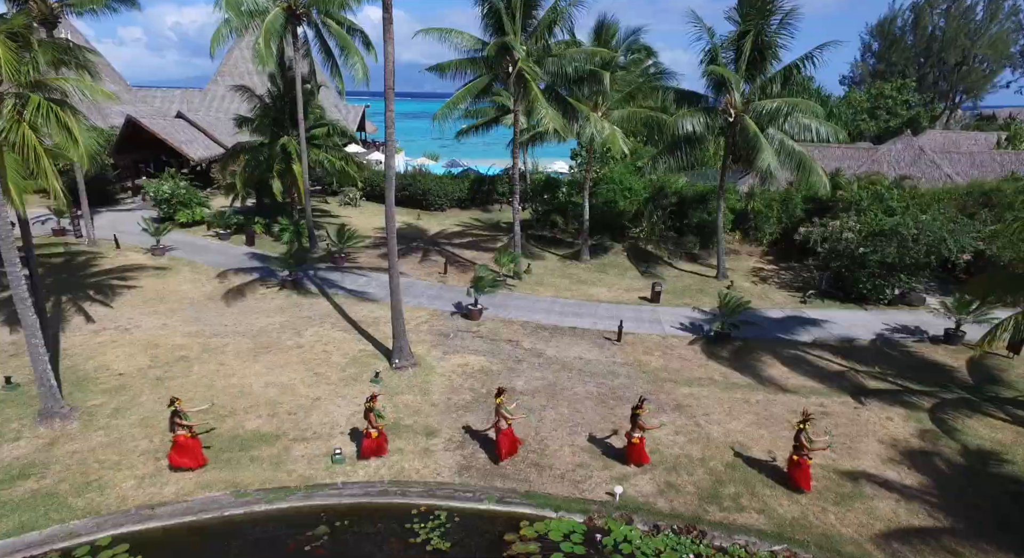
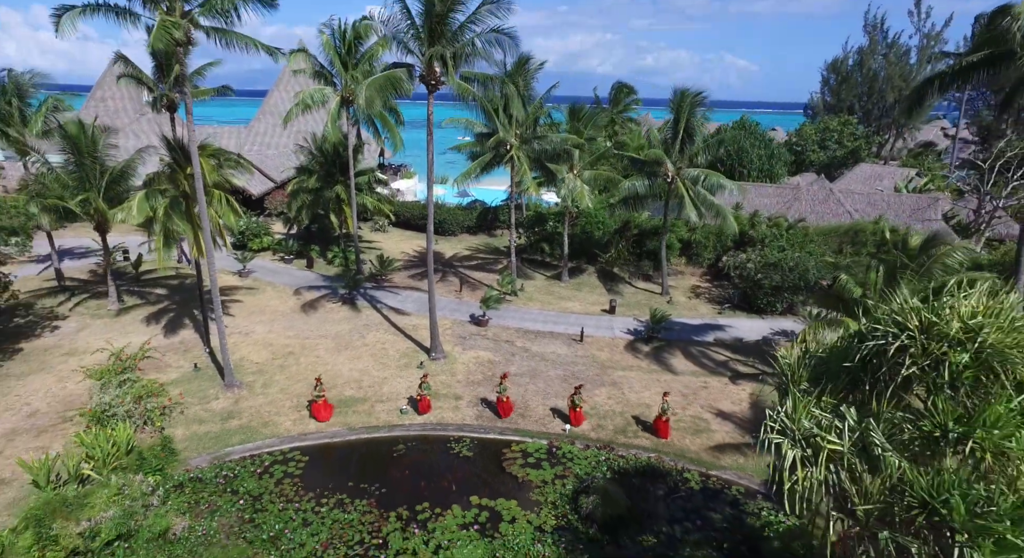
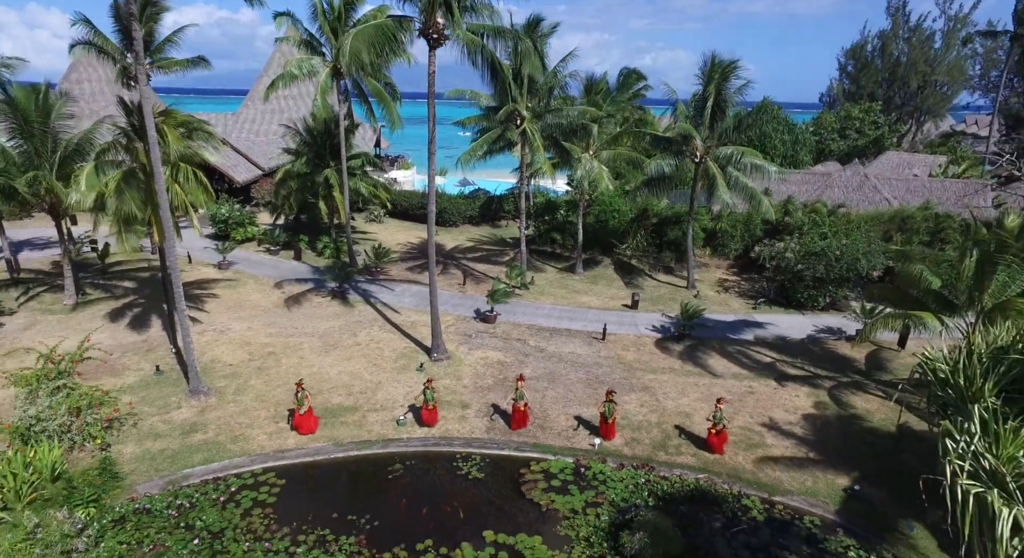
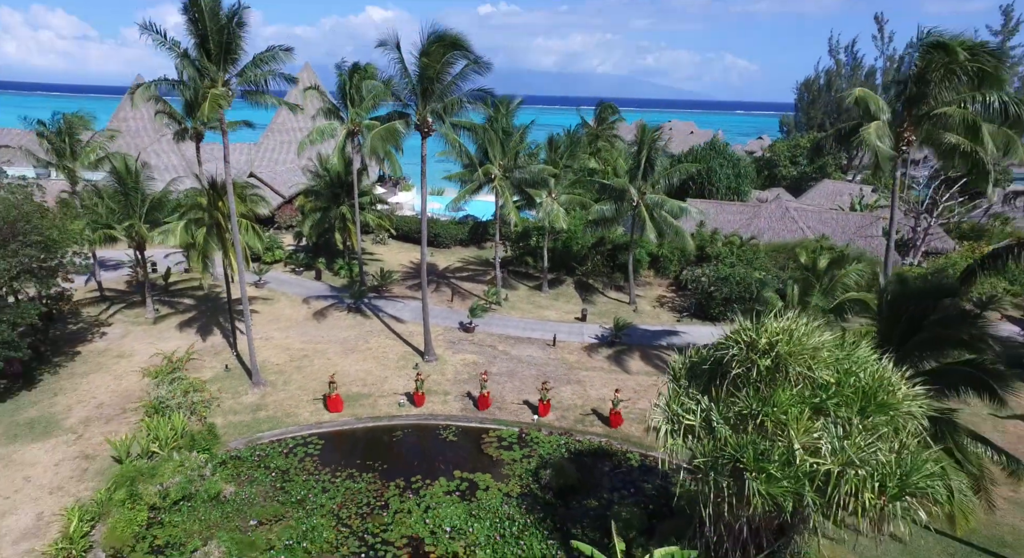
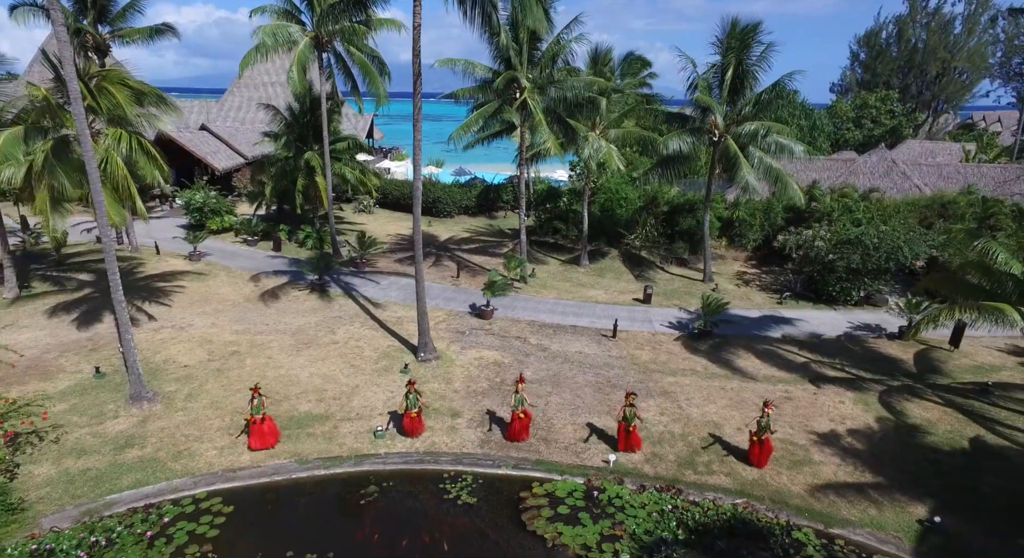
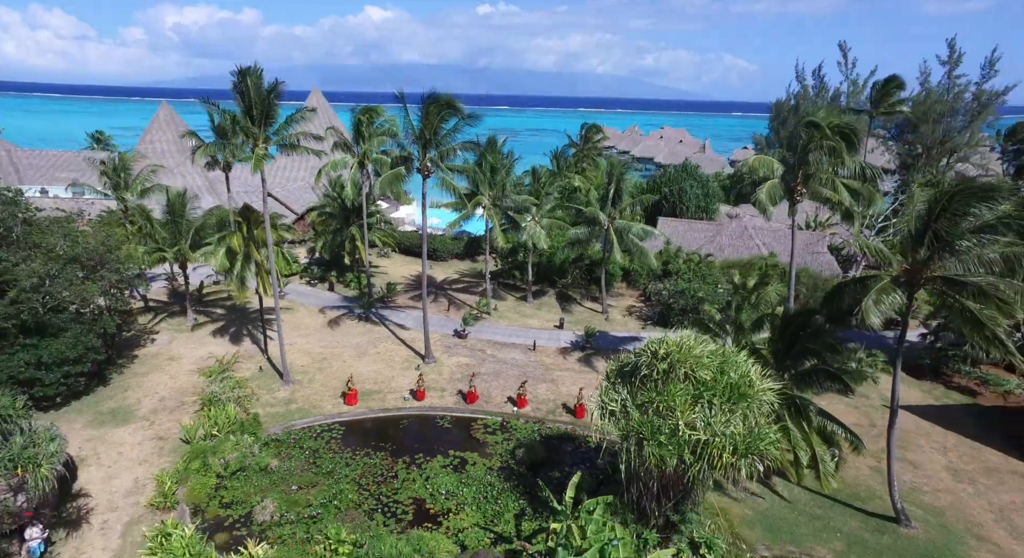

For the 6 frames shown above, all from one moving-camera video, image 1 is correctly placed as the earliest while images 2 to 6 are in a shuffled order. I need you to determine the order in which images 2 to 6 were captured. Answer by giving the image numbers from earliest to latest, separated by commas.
5, 3, 2, 4, 6
